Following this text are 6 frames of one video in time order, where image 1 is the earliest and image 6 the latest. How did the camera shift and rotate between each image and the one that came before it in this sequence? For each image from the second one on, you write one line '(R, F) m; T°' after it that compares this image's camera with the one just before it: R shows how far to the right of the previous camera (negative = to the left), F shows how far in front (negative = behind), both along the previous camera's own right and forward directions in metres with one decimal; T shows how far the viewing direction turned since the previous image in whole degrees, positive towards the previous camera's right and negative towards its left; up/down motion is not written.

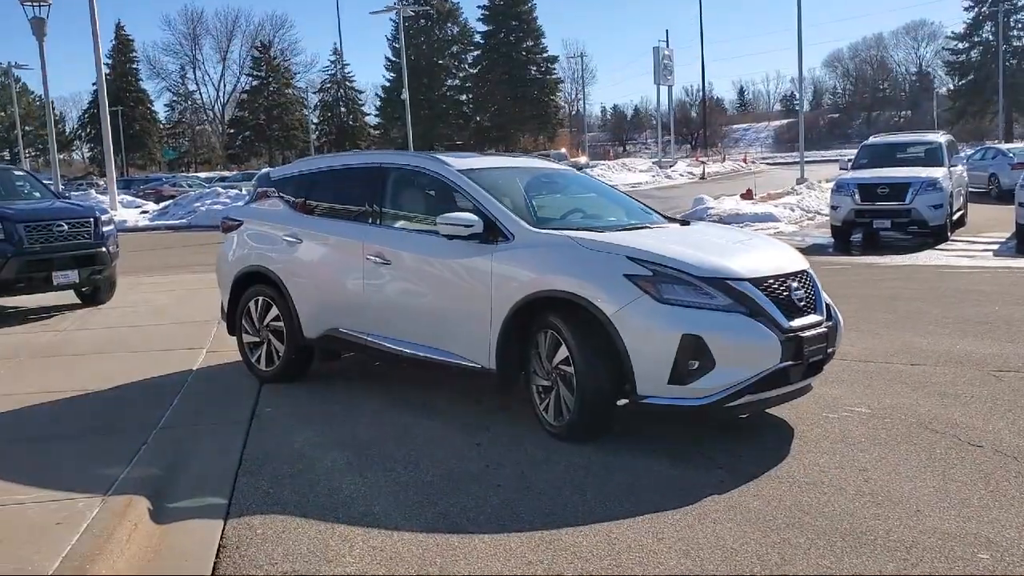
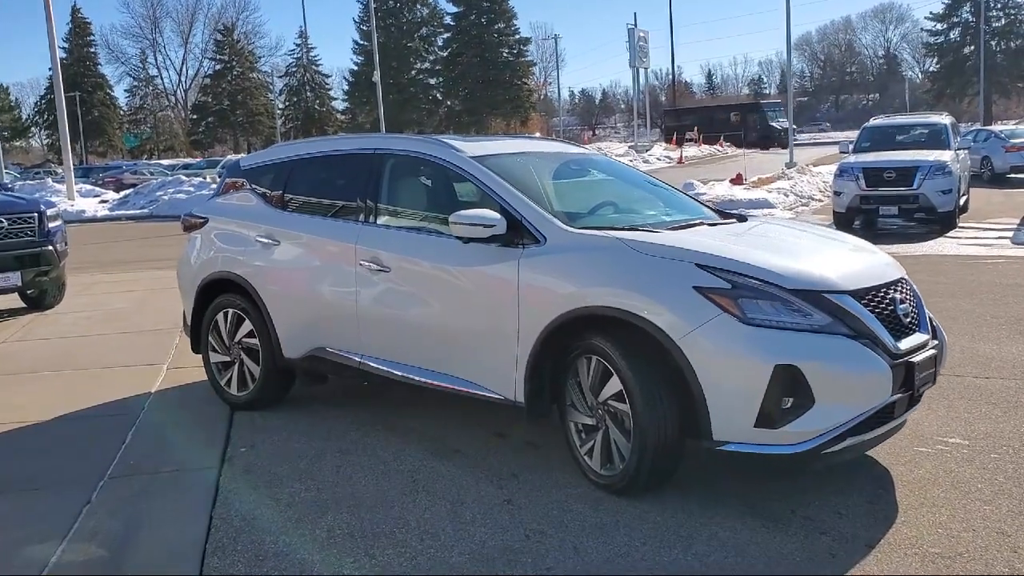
(-0.3, +1.1) m; +2°
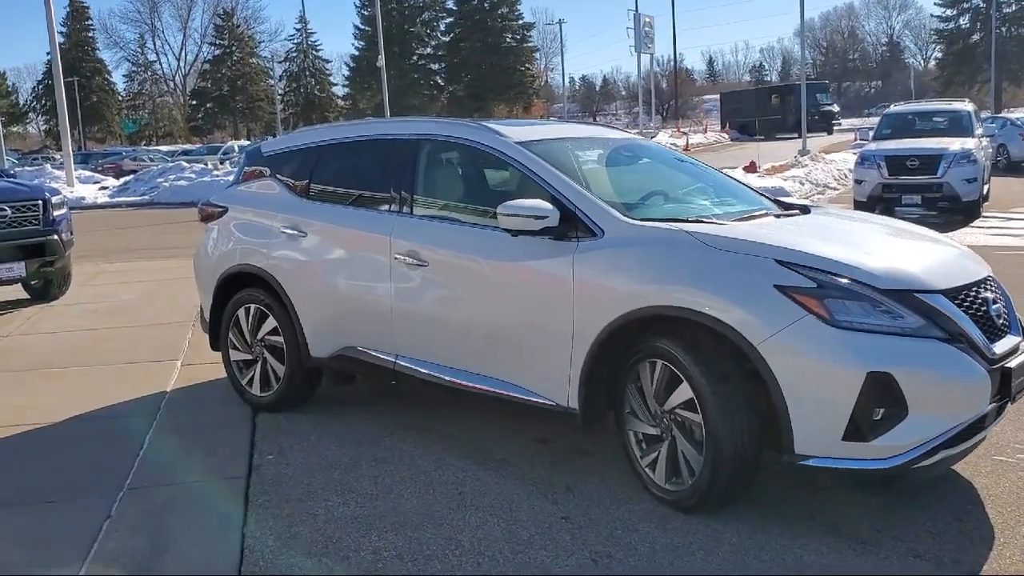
(-0.2, +0.4) m; 0°
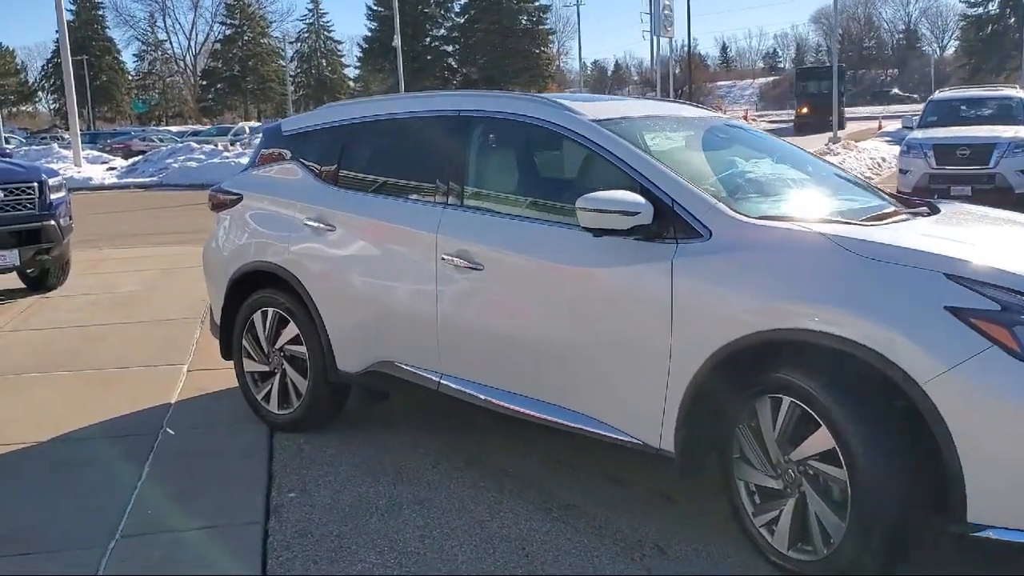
(-0.3, +0.8) m; 0°
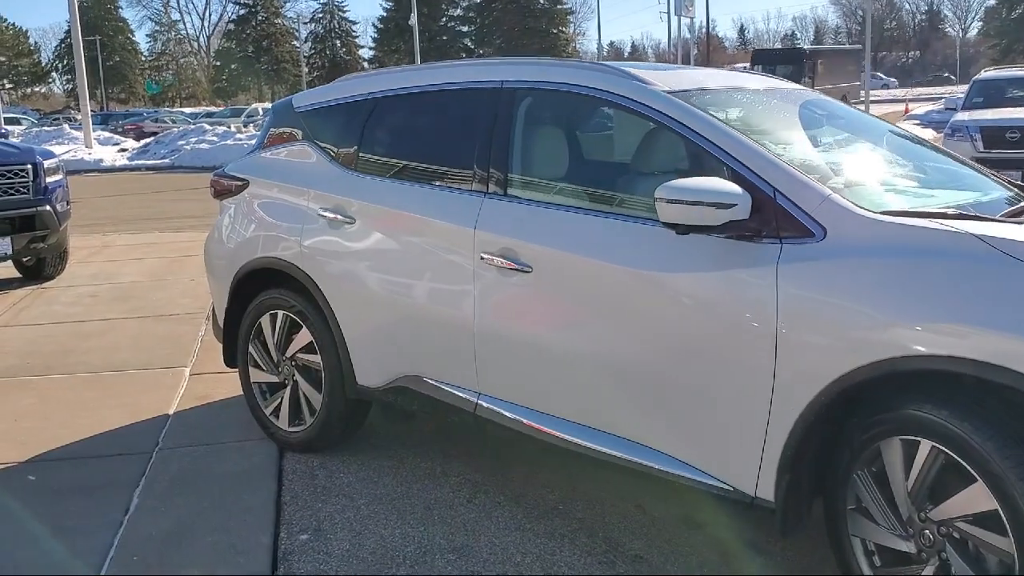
(-0.1, +0.6) m; -1°
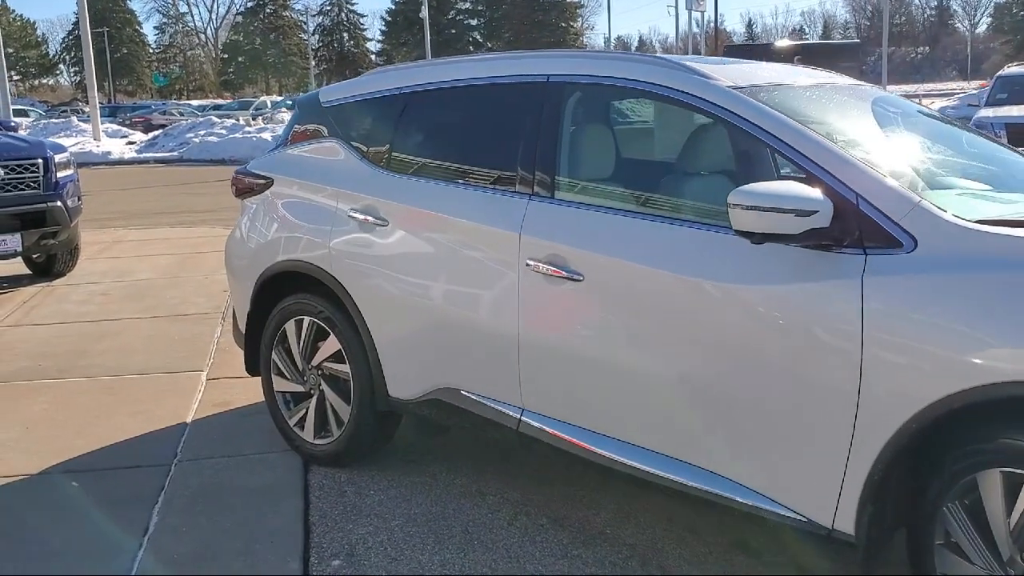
(-0.1, +0.2) m; 0°
